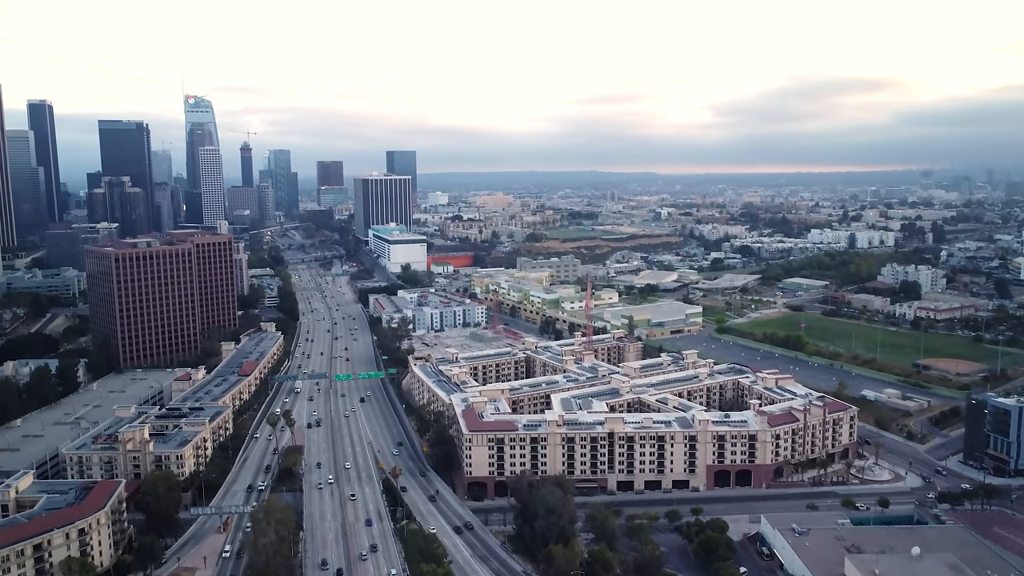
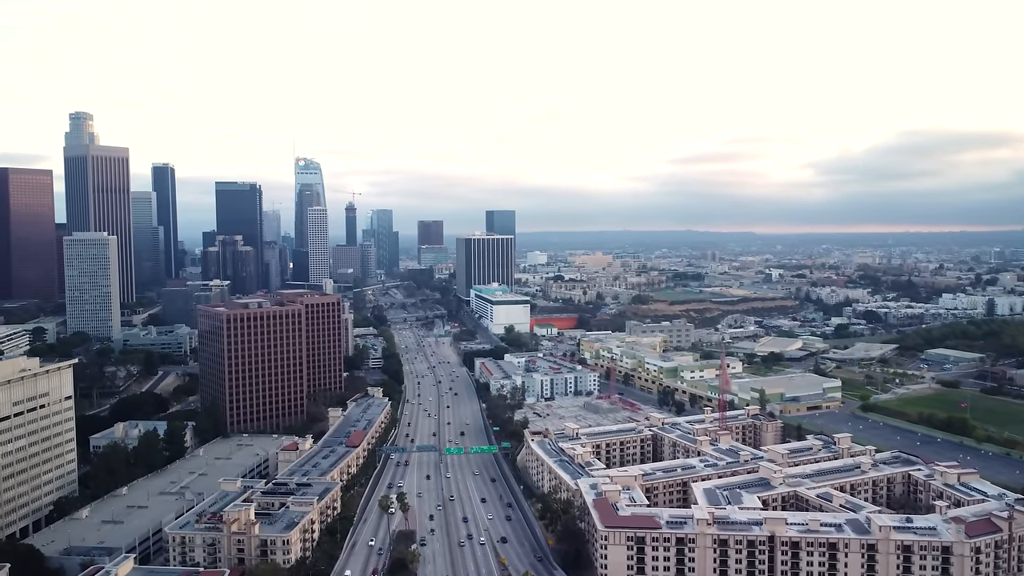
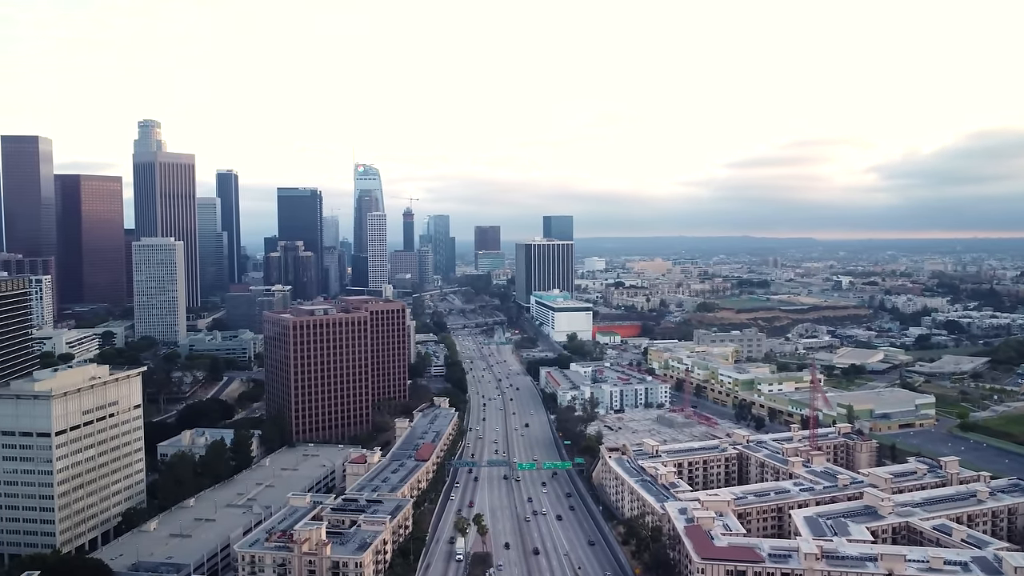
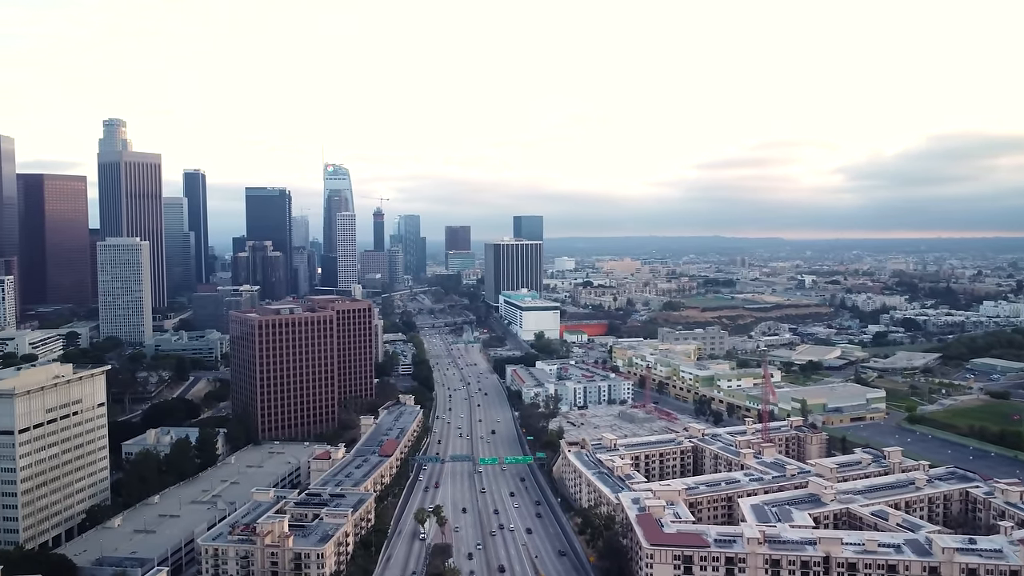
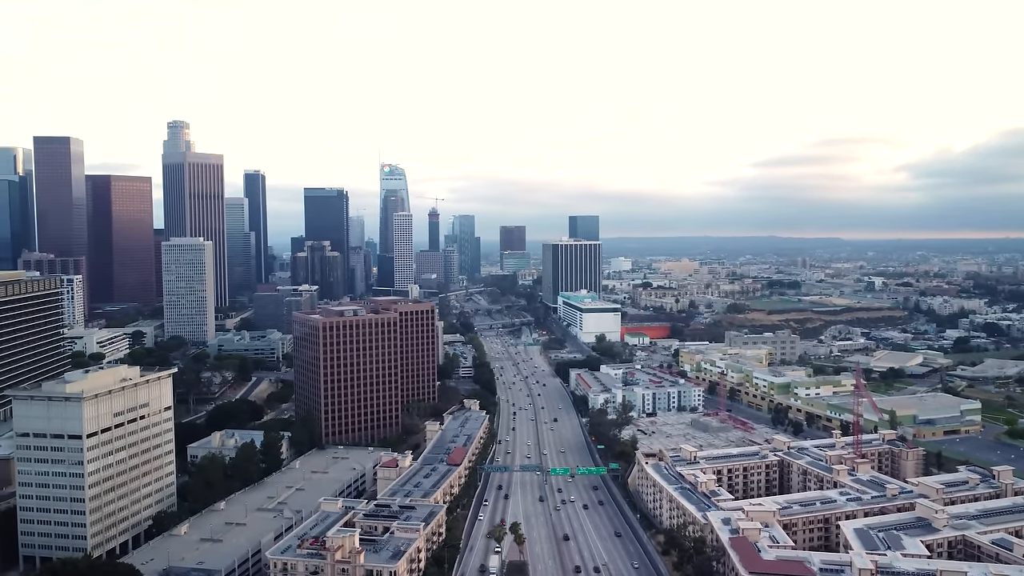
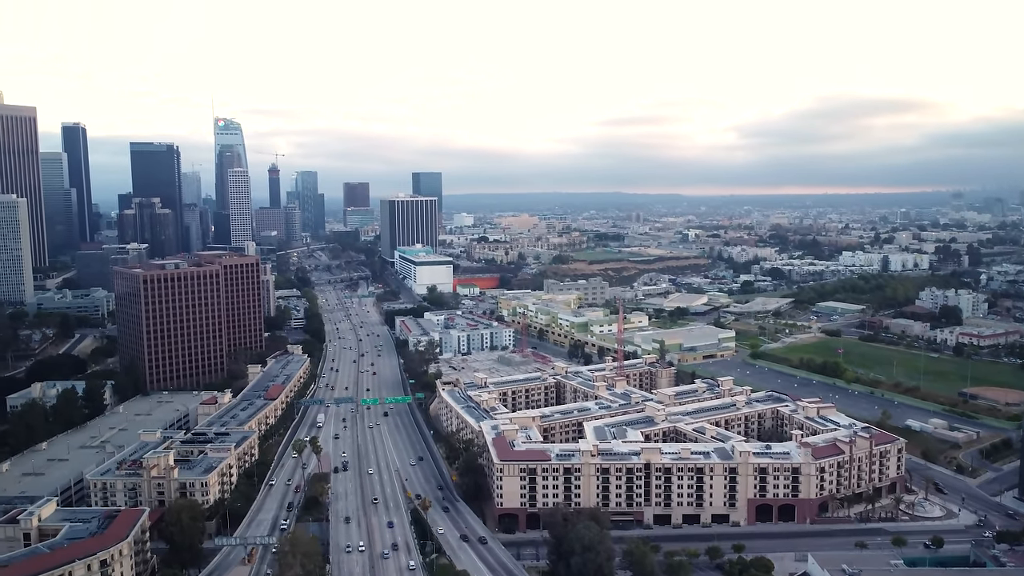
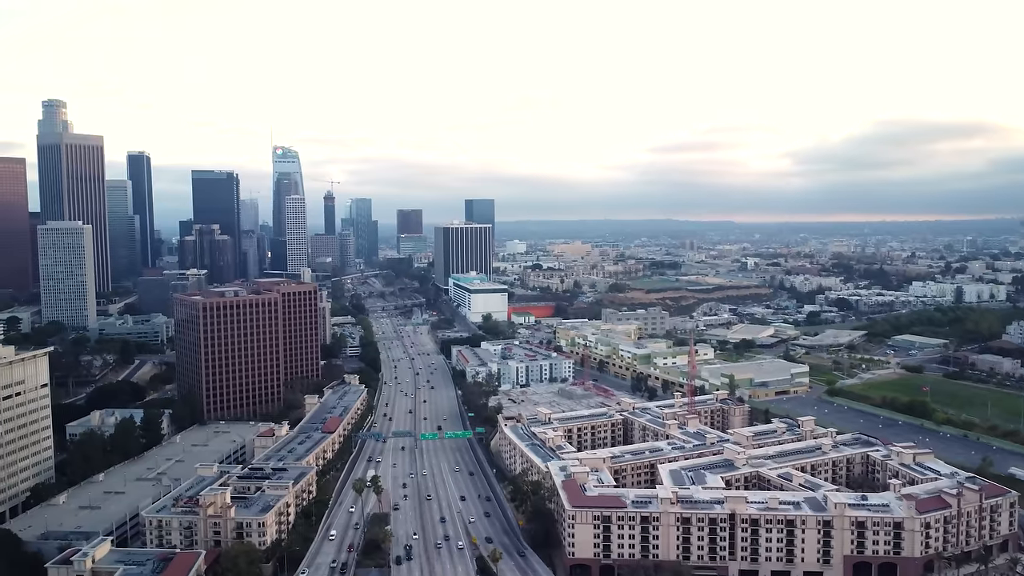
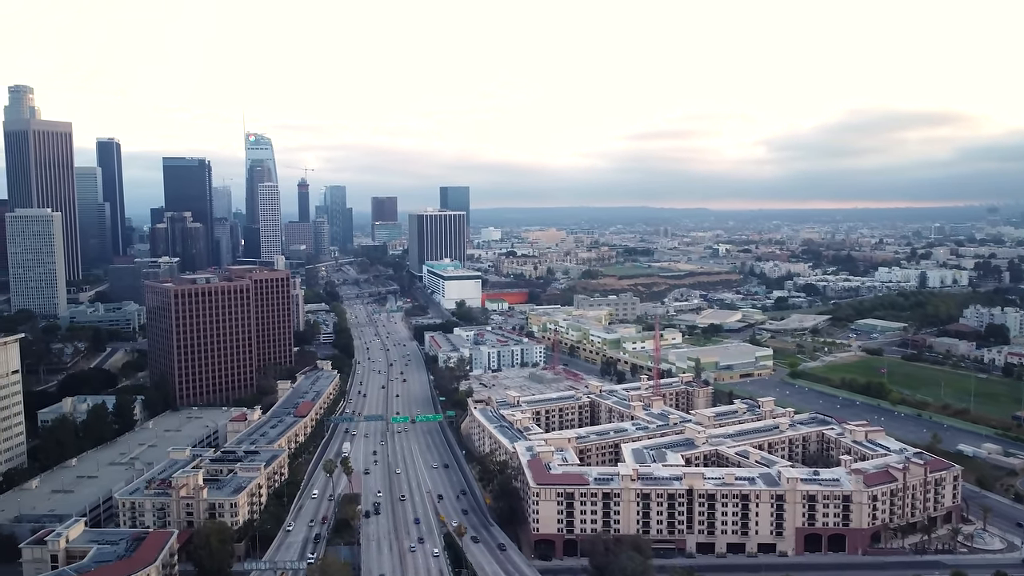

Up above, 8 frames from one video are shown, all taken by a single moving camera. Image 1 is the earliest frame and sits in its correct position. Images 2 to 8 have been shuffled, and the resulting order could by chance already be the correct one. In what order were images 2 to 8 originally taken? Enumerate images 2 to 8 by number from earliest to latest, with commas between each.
6, 8, 7, 2, 4, 3, 5
